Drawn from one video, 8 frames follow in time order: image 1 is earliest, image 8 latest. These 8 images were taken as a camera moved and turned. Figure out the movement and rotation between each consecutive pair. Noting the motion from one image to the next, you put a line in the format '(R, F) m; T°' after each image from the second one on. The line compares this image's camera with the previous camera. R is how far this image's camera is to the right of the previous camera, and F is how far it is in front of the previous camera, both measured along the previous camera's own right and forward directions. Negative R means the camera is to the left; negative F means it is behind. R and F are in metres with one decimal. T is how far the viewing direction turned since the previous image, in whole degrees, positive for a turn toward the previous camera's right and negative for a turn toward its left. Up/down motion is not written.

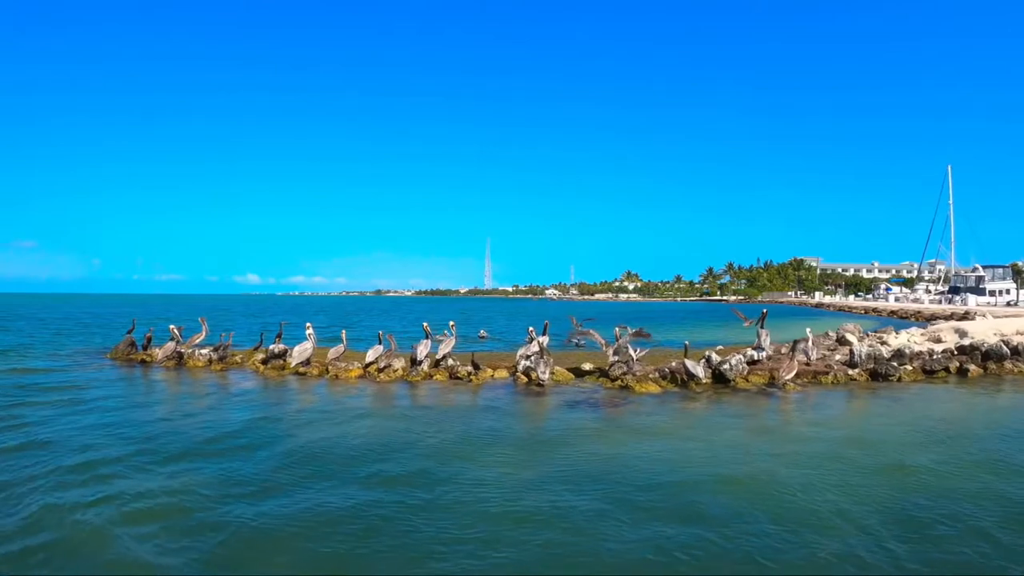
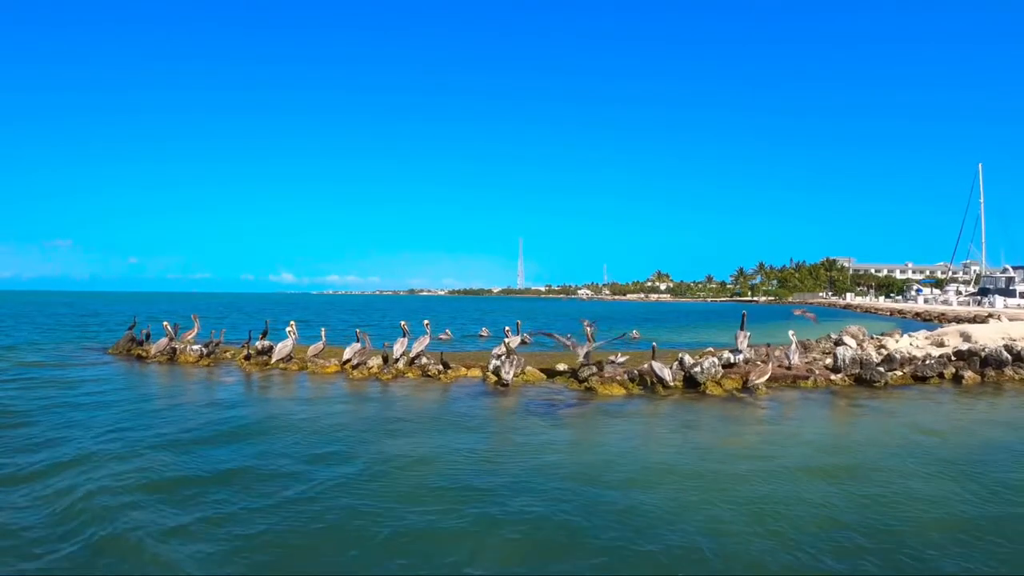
(+3.7, +0.2) m; -6°
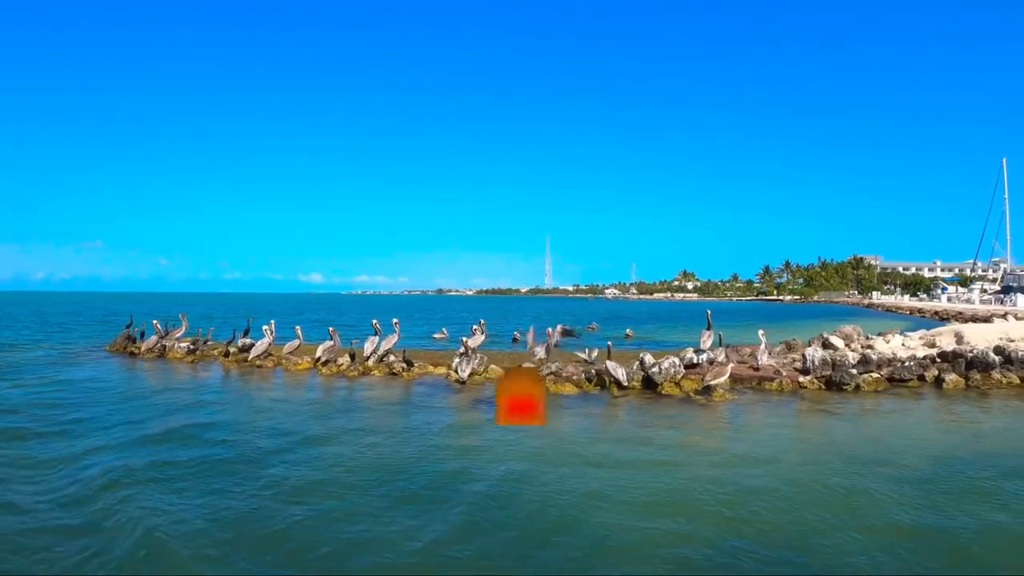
(+3.9, +0.3) m; -5°
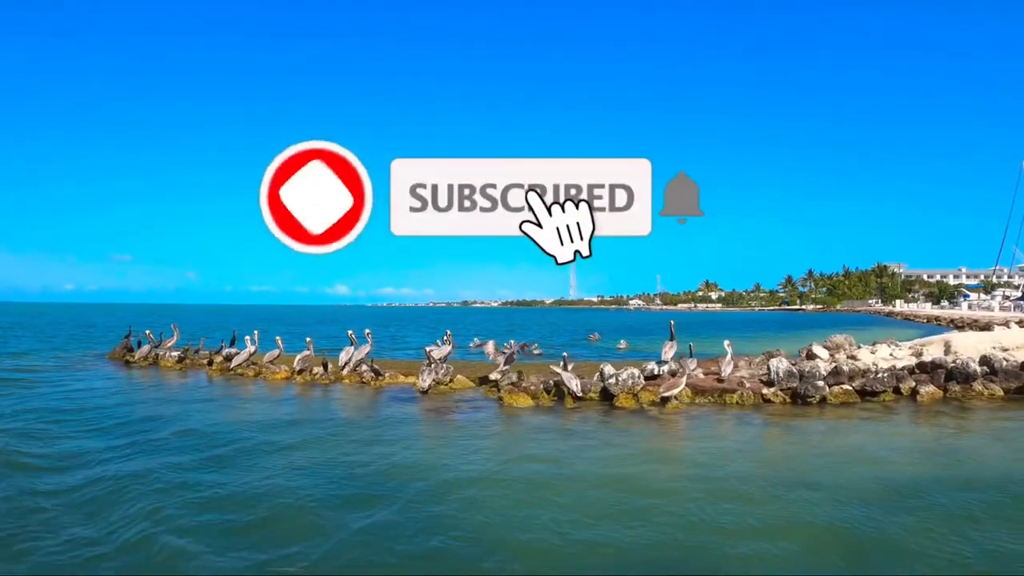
(+3.5, +0.3) m; -5°
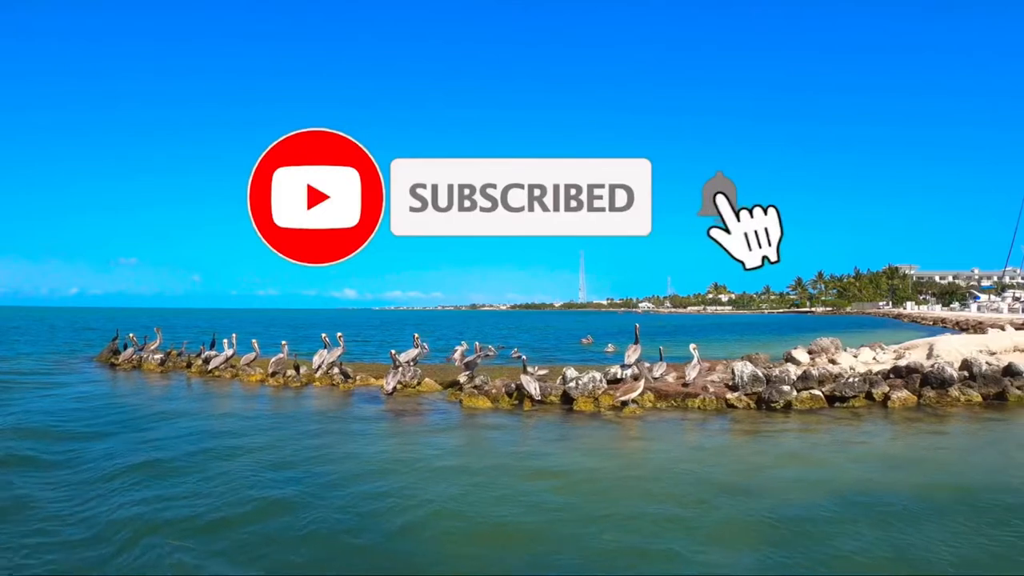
(+2.3, +0.5) m; -3°
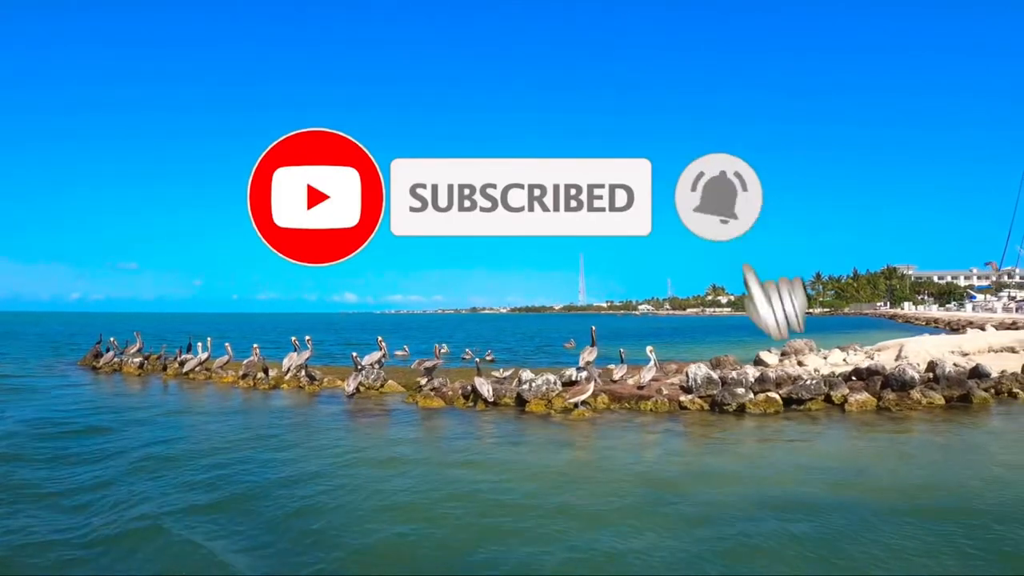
(+2.1, +0.2) m; -2°
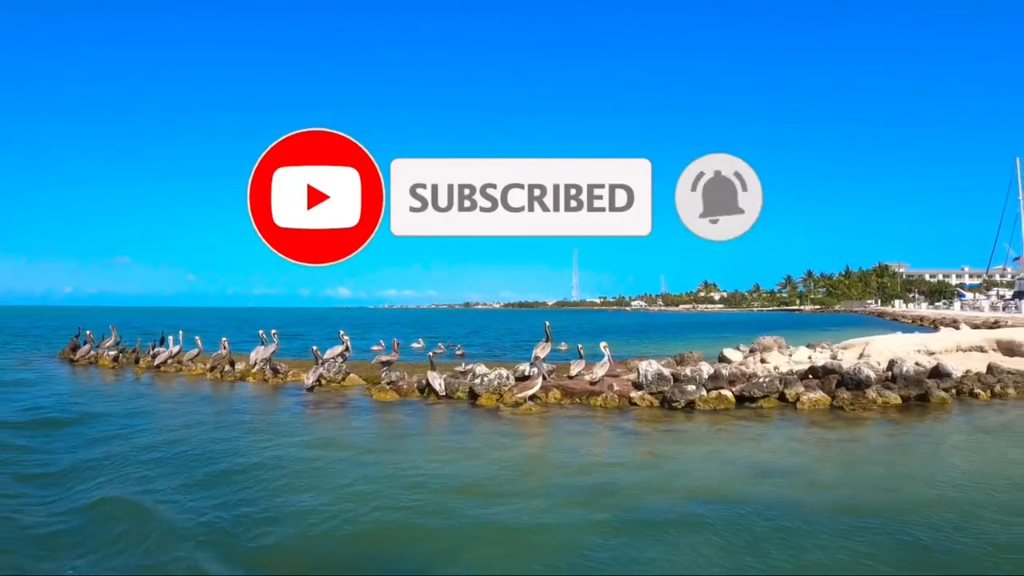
(+1.7, +0.2) m; -1°
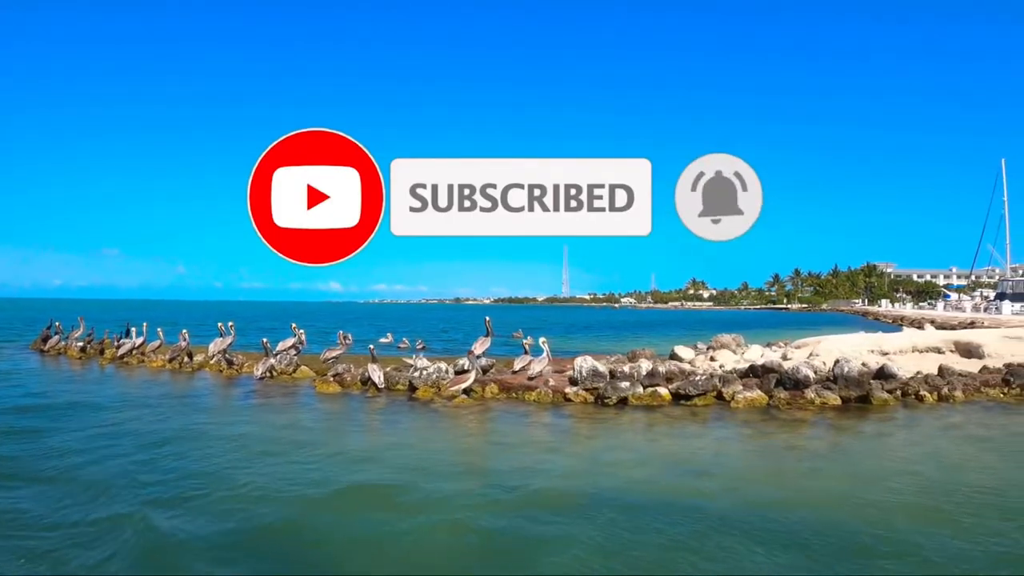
(+2.2, +0.2) m; -1°
